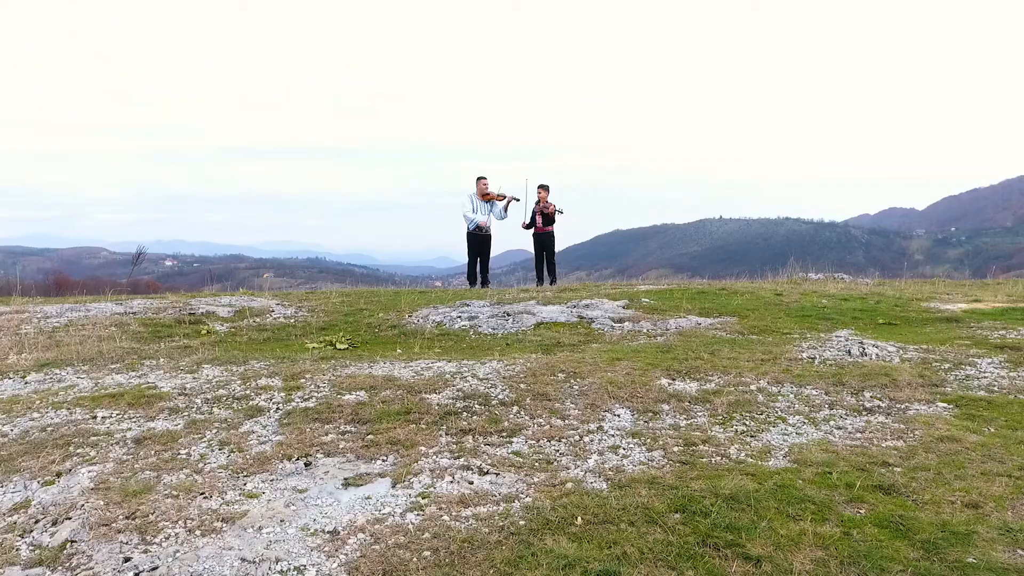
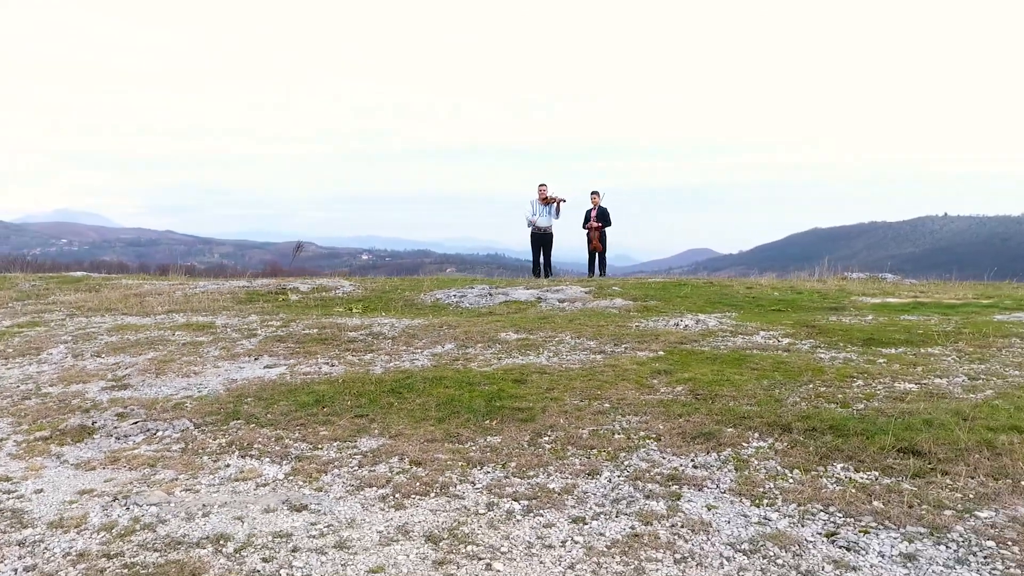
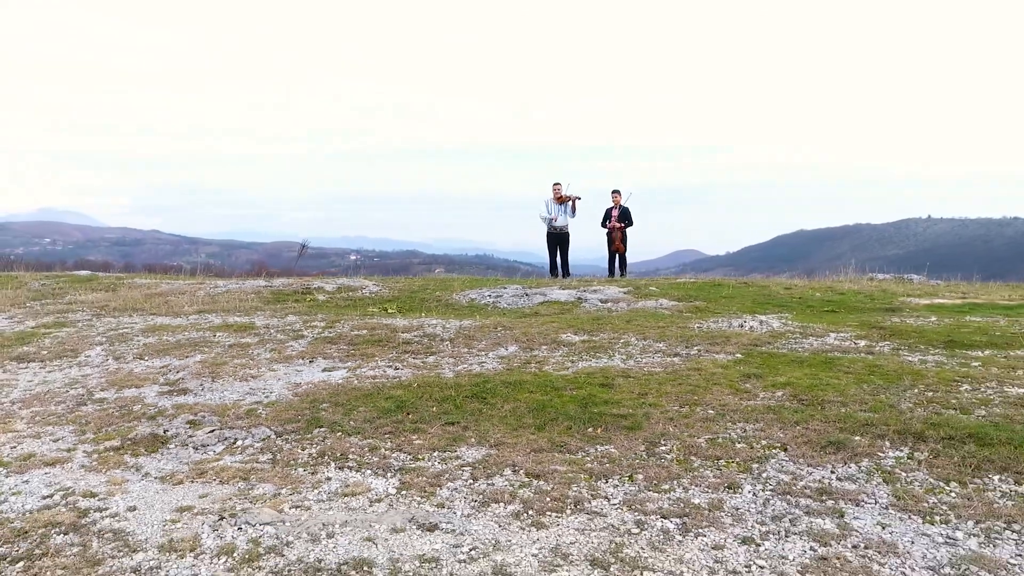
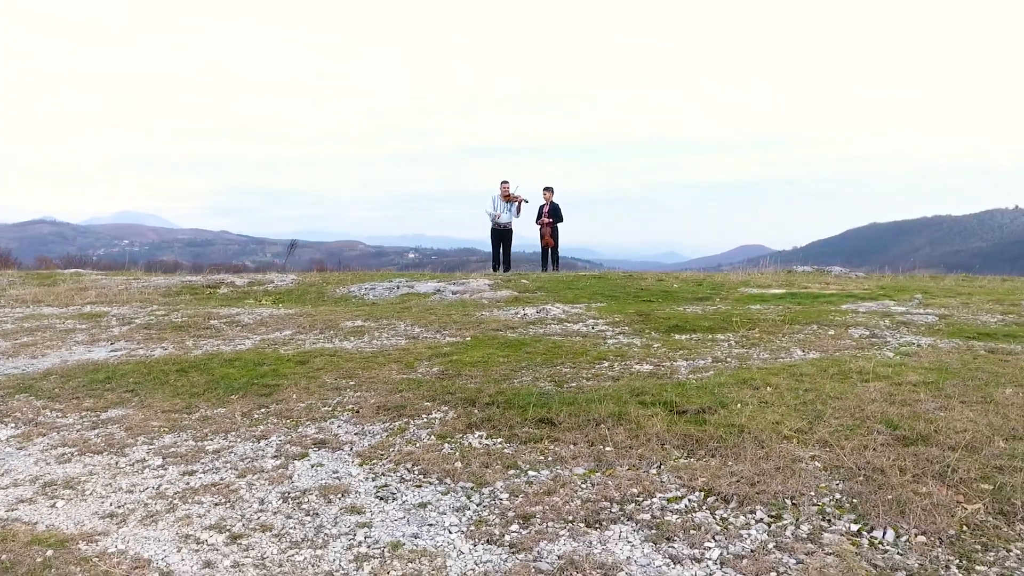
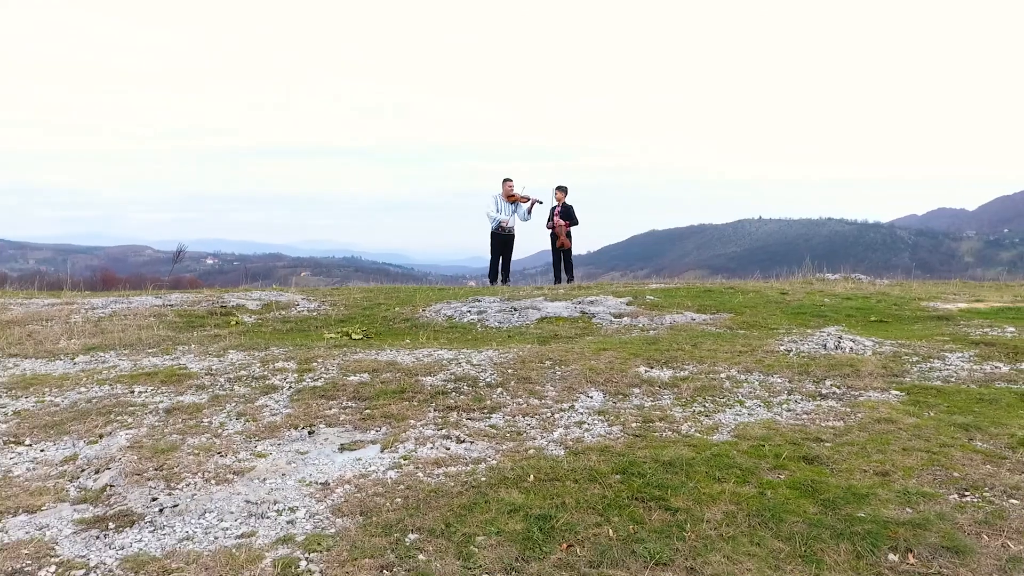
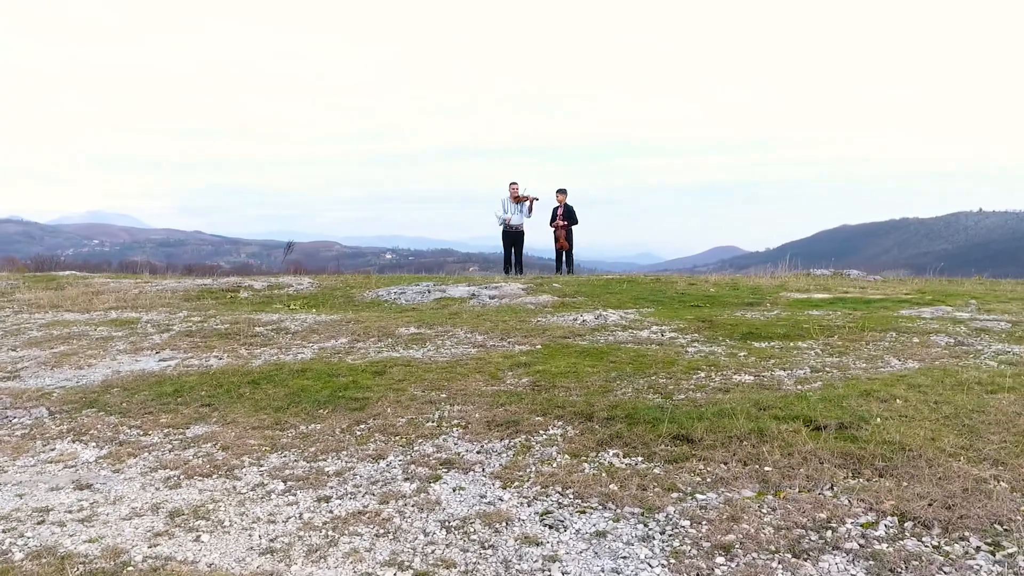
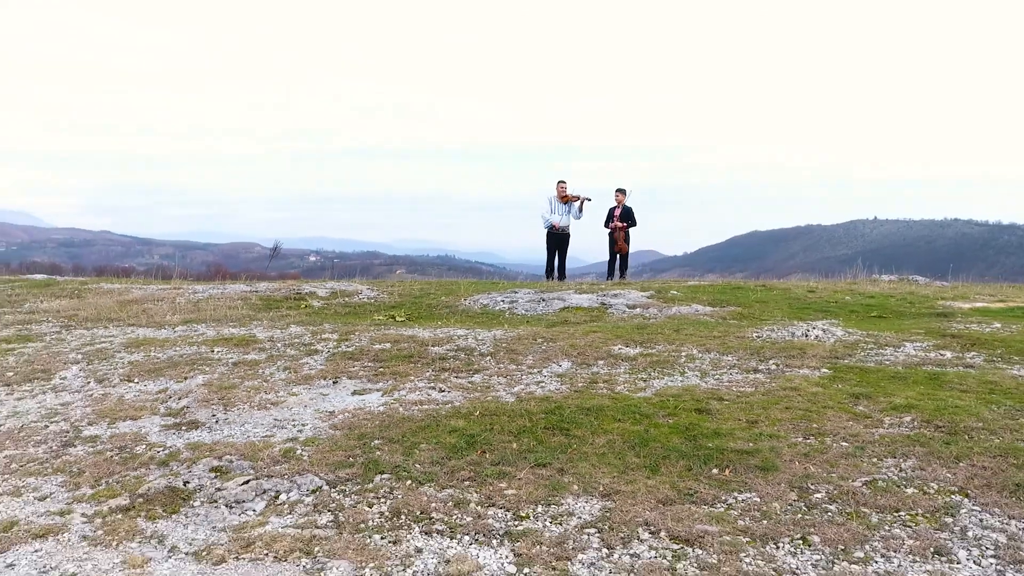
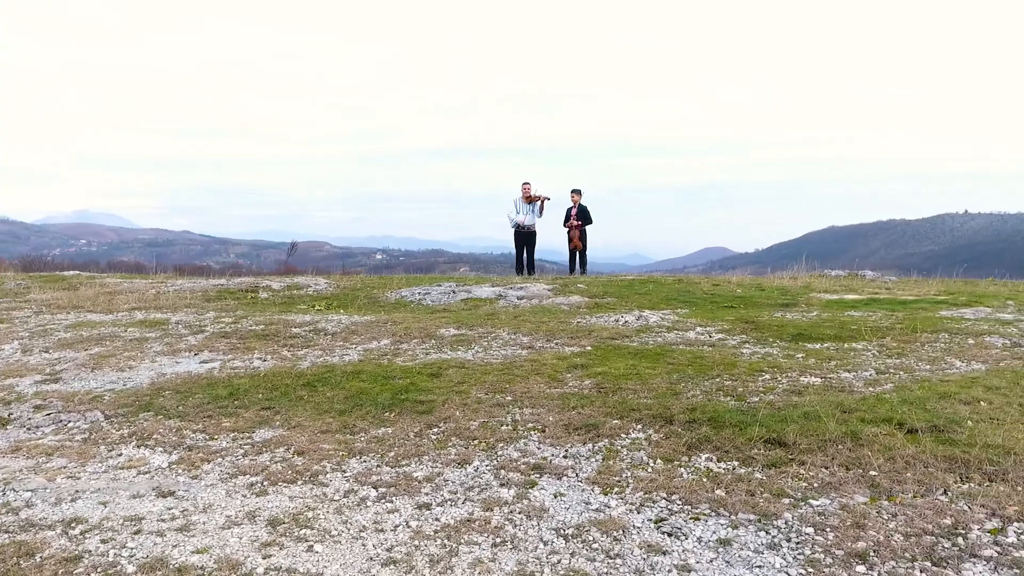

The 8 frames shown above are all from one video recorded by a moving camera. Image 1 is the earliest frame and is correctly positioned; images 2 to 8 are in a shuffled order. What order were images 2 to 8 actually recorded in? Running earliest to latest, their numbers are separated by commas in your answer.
5, 7, 3, 2, 8, 6, 4
